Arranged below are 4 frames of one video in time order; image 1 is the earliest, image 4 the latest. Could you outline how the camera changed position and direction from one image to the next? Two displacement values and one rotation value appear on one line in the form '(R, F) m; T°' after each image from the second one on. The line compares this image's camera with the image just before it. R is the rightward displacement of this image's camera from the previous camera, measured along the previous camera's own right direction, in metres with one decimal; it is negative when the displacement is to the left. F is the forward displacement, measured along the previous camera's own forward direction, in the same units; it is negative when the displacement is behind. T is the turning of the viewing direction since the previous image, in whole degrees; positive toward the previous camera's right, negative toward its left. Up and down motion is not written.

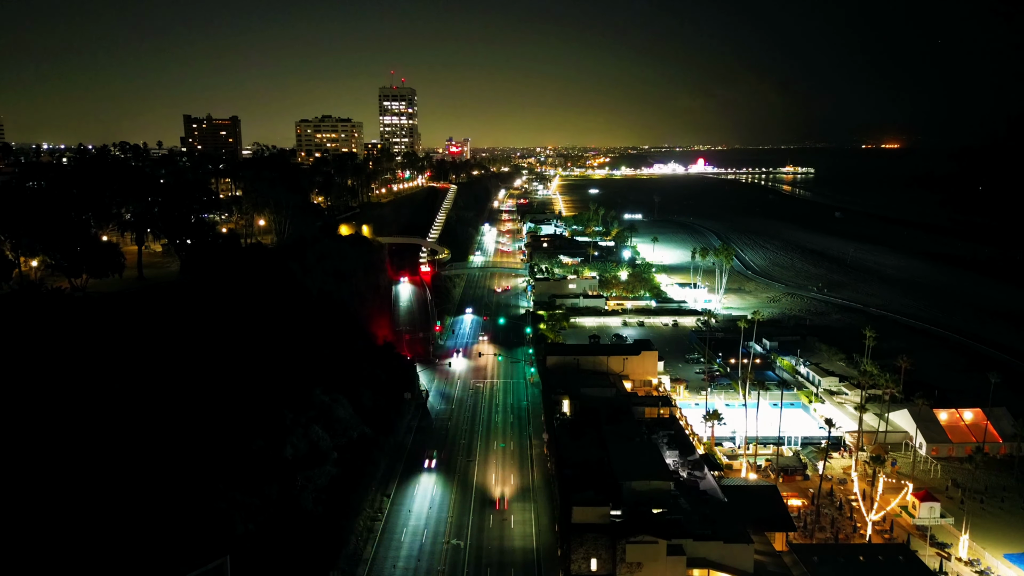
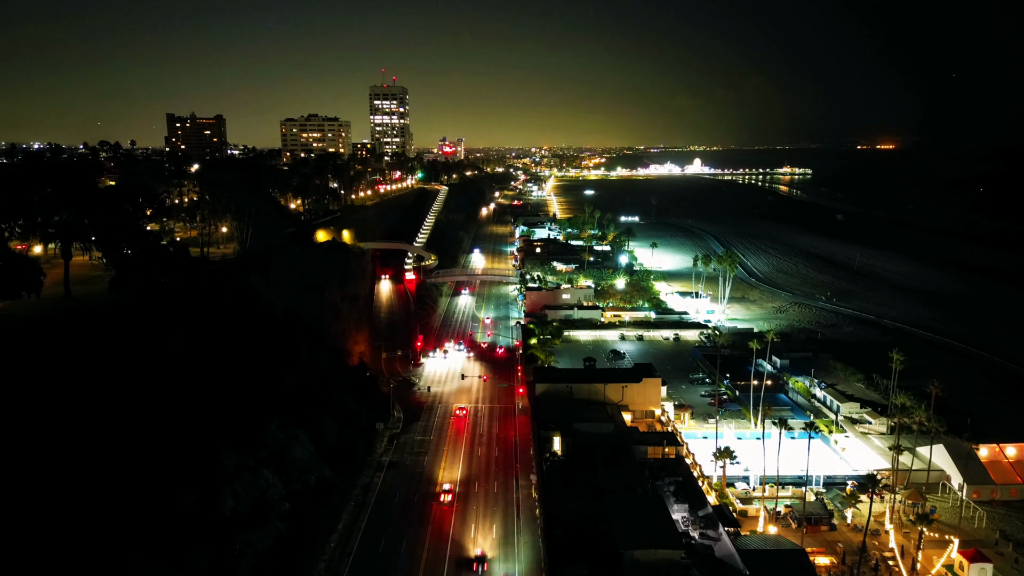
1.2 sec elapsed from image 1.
(+0.7, +5.0) m; 0°
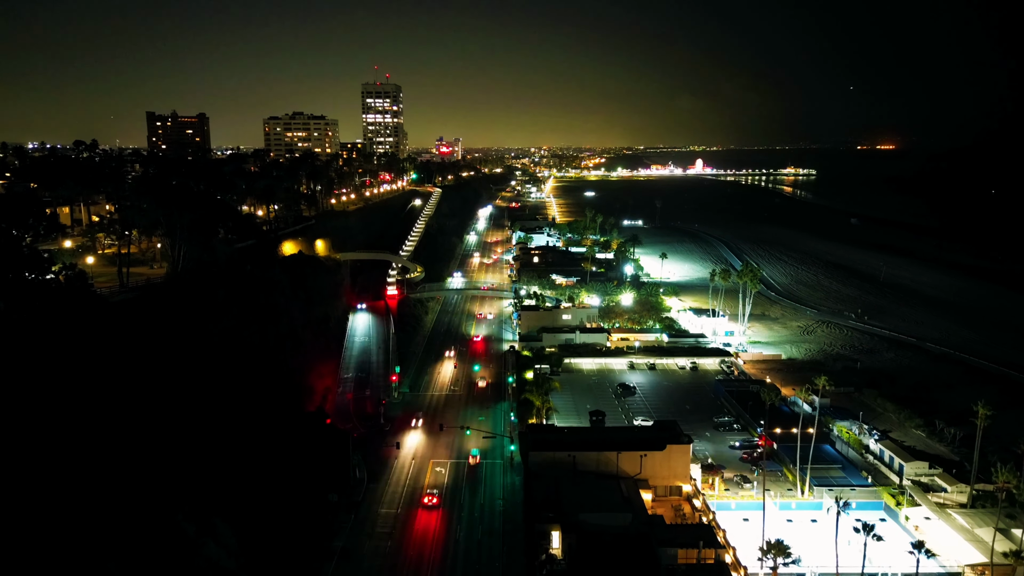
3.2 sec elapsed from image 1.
(+0.6, +8.4) m; 0°
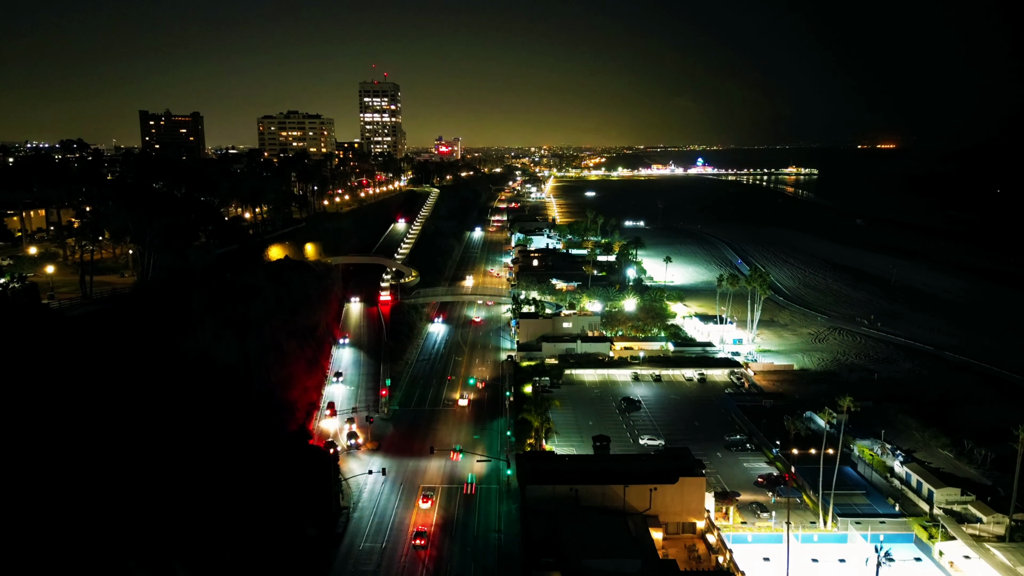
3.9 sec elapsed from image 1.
(+0.2, +2.9) m; 0°
